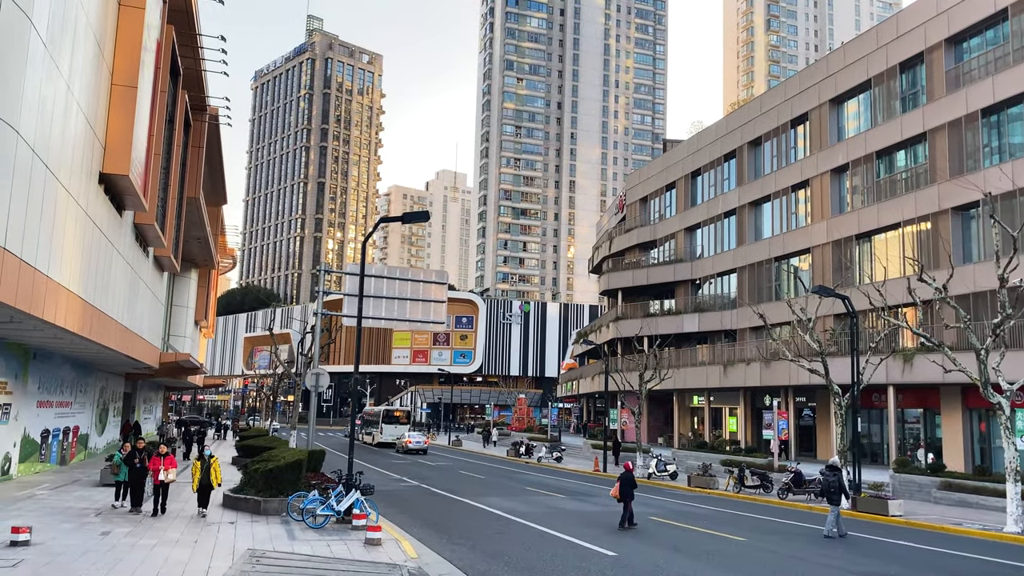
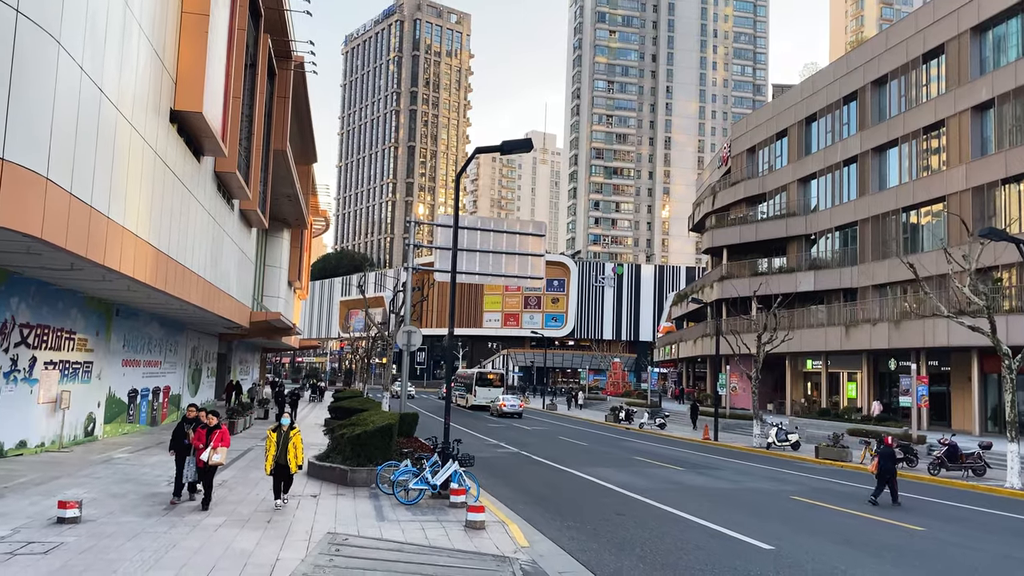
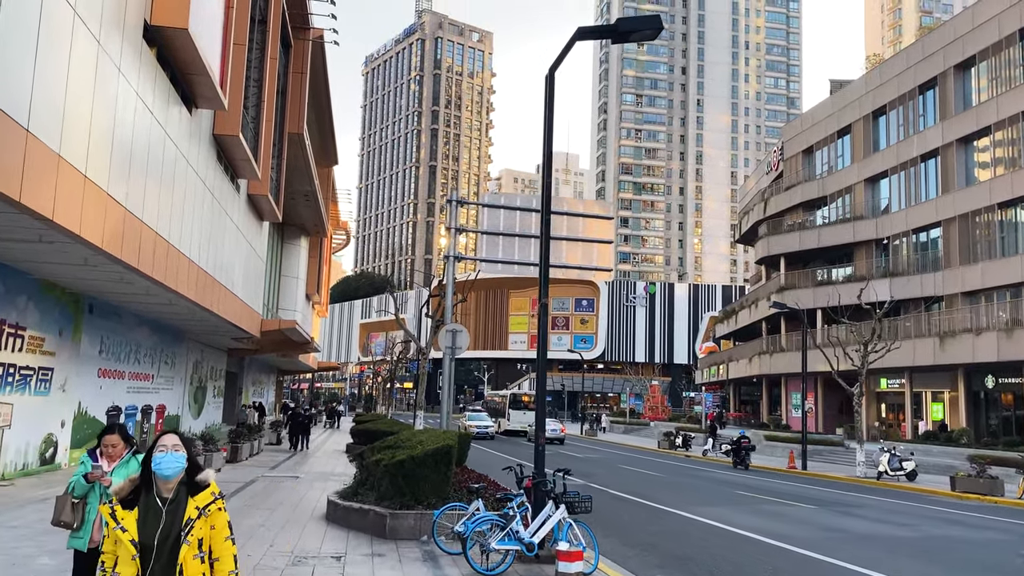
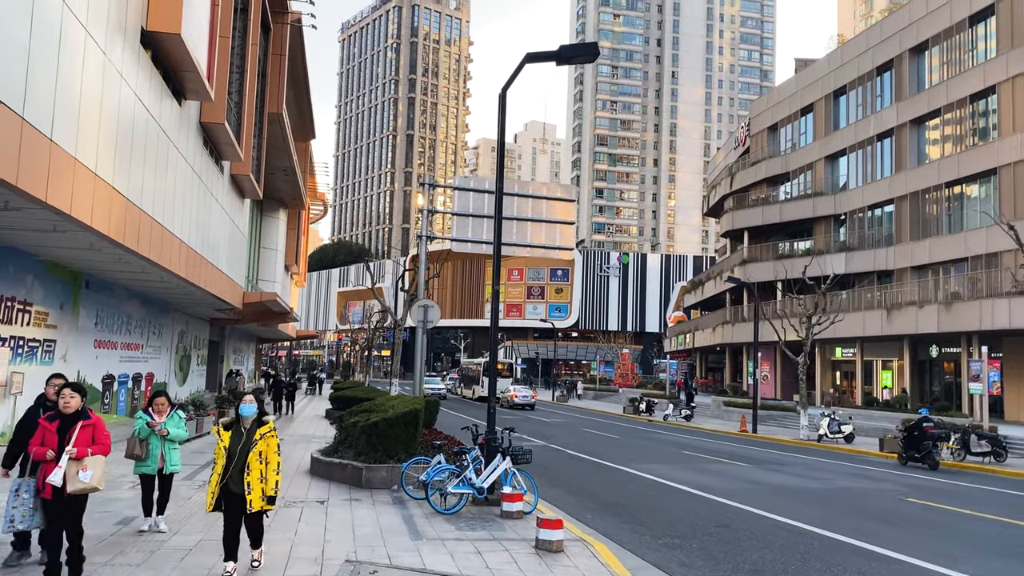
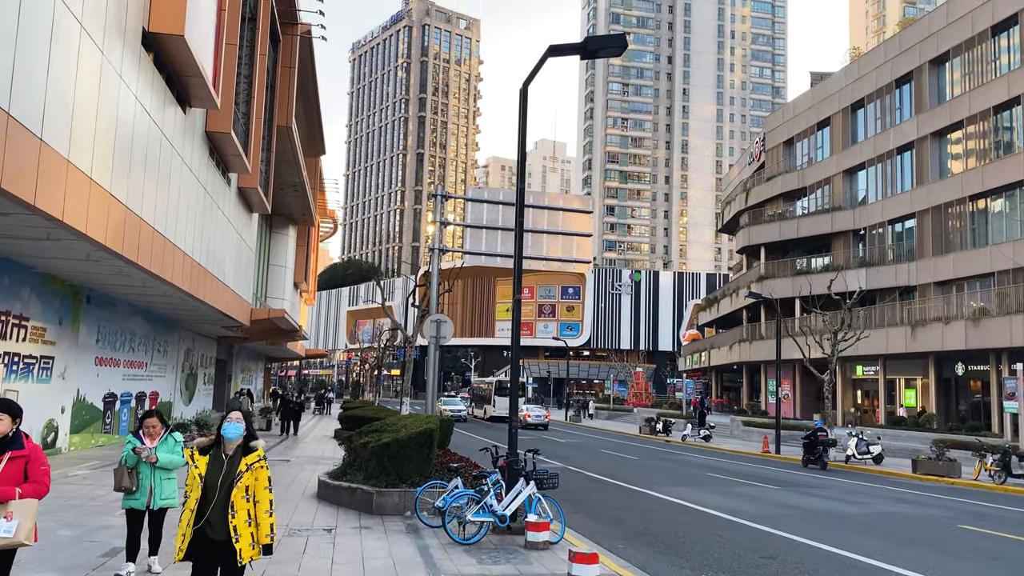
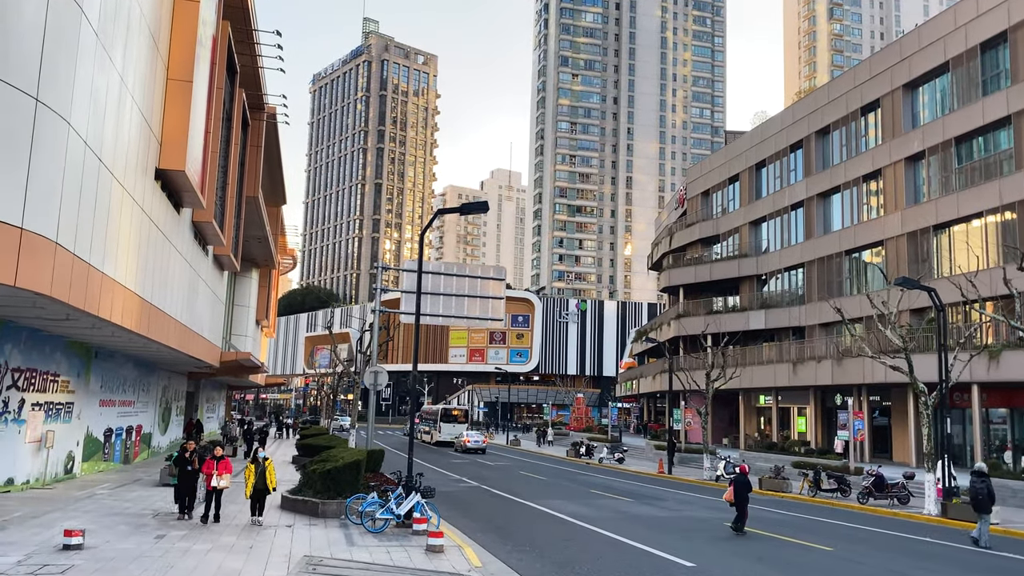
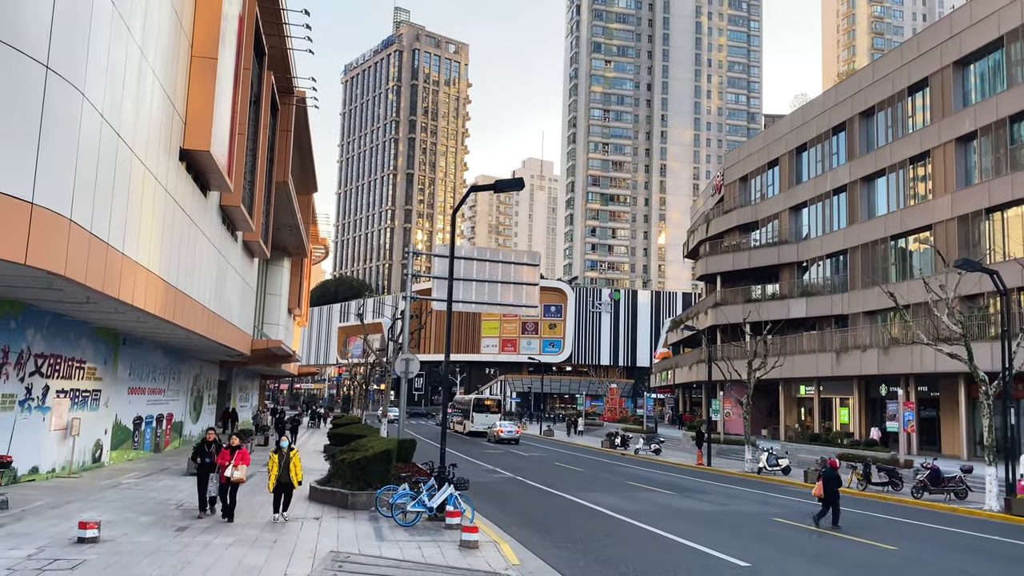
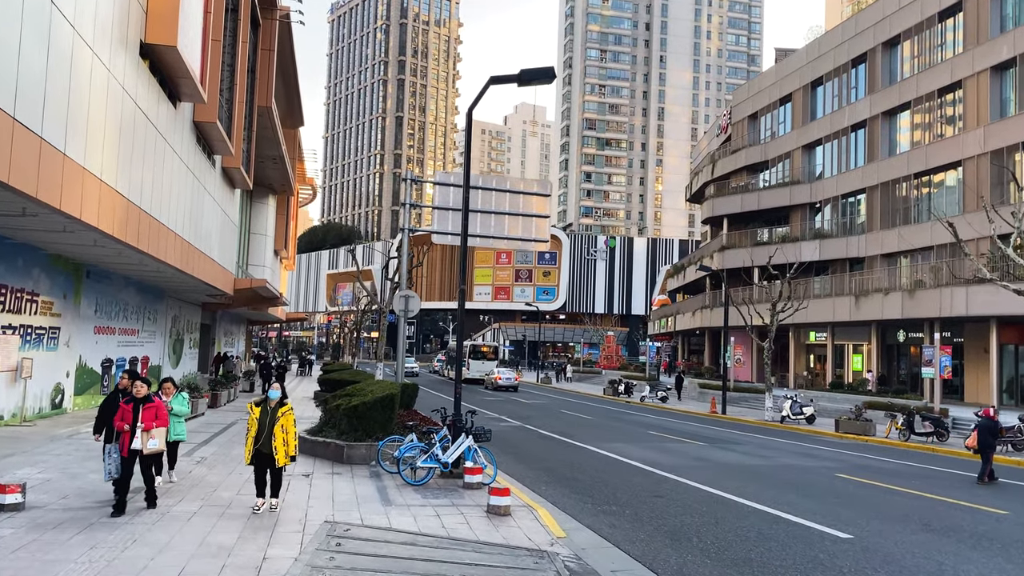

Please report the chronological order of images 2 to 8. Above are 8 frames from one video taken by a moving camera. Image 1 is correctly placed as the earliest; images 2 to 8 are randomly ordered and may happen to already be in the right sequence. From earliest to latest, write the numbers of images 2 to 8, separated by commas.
6, 7, 2, 8, 4, 5, 3
